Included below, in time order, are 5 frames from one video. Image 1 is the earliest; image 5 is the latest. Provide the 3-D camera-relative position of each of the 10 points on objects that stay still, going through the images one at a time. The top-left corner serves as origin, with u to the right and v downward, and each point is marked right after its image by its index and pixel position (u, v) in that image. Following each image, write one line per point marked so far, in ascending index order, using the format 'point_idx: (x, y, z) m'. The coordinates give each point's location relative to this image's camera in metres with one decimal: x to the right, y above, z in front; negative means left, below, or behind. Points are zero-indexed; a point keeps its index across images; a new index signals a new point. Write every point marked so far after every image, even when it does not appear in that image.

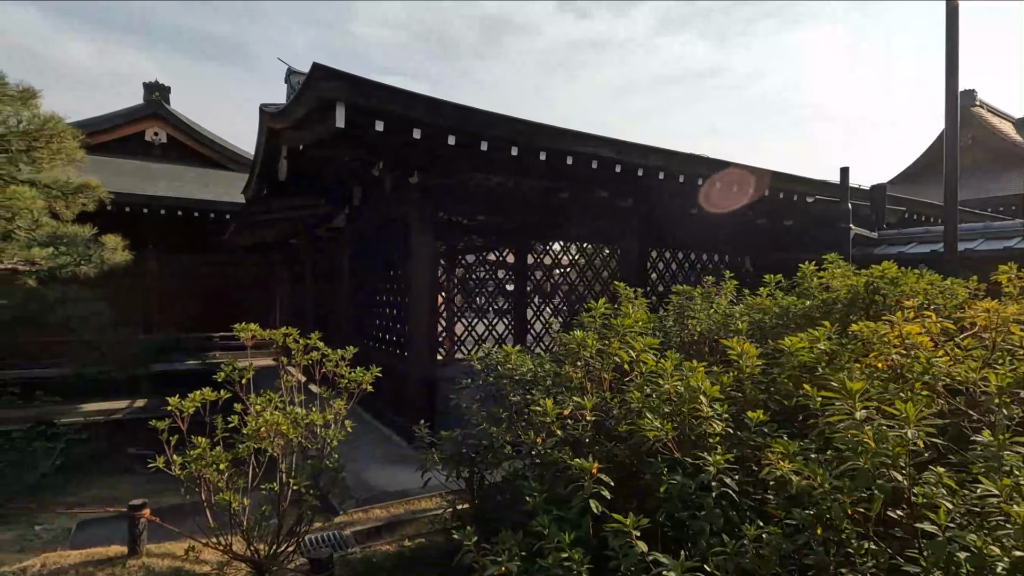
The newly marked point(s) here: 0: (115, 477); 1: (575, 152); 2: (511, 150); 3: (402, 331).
0: (-3.2, -1.5, +4.3) m
1: (+0.4, +0.9, +3.5) m
2: (0.0, +0.9, +3.3) m
3: (-0.9, -0.4, +4.4) m
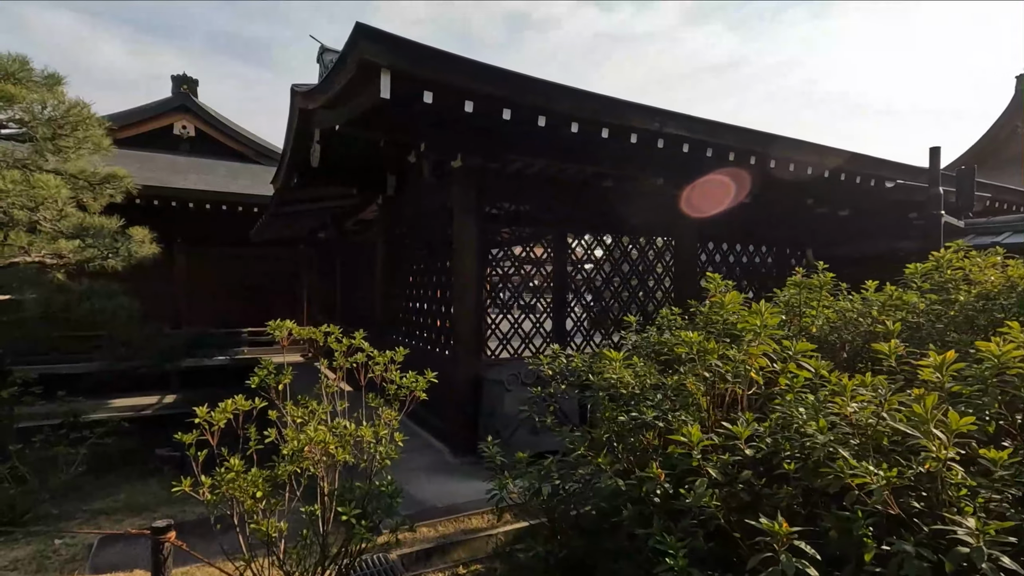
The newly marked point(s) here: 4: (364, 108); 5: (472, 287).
0: (-2.8, -1.5, +4.1) m
1: (+0.8, +0.9, +3.1) m
2: (+0.3, +0.9, +2.9) m
3: (-0.5, -0.3, +4.1) m
4: (-0.8, +0.9, +2.8) m
5: (-0.3, 0.0, +3.6) m
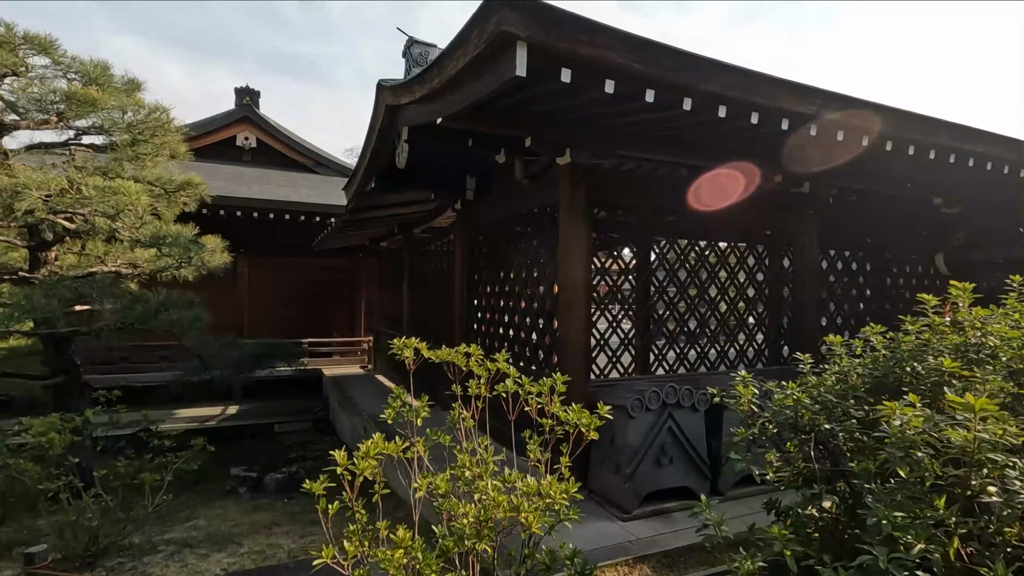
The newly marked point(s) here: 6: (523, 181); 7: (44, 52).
0: (-2.1, -1.5, +3.8) m
1: (+1.4, +0.9, +2.6) m
2: (+1.0, +0.8, +2.5) m
3: (+0.2, -0.4, +3.7) m
4: (-0.1, +0.9, +2.5) m
5: (+0.4, -0.1, +3.2) m
6: (+0.1, +0.8, +3.9) m
7: (-3.6, +1.8, +4.1) m
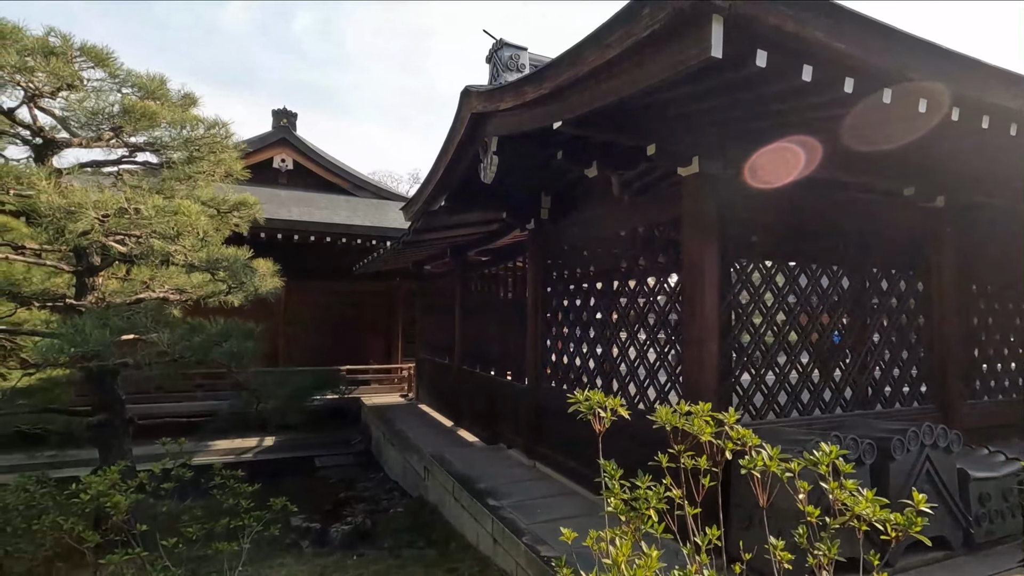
0: (-1.5, -1.7, +3.4) m
1: (+2.0, +0.7, +2.2) m
2: (+1.6, +0.7, +2.1) m
3: (+0.8, -0.6, +3.2) m
4: (+0.5, +0.8, +2.1) m
5: (+1.0, -0.2, +2.8) m
6: (+0.7, +0.6, +3.5) m
7: (-3.0, +1.6, +3.9) m
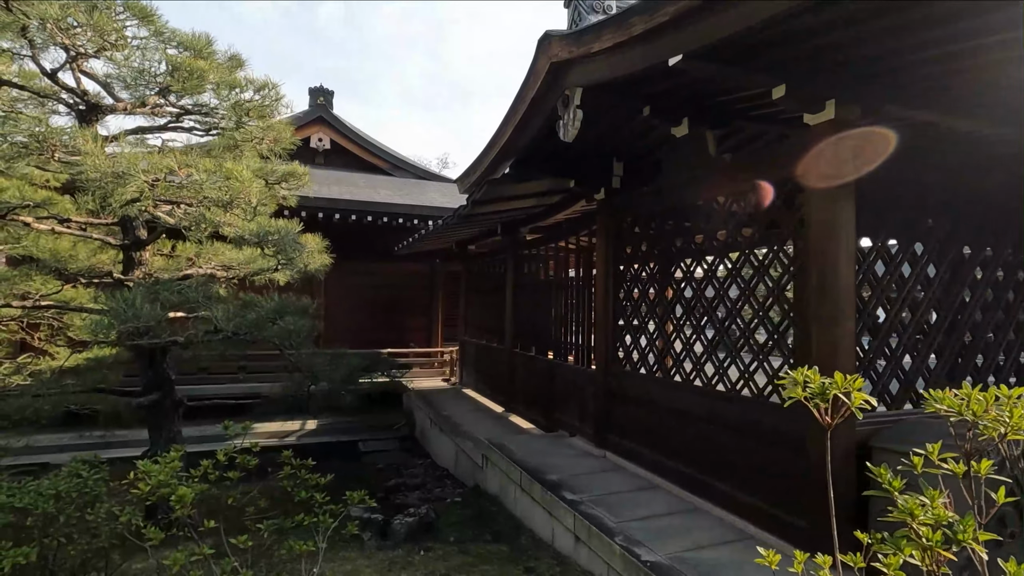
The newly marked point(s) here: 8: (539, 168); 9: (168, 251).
0: (-1.0, -1.6, +3.1) m
1: (+2.4, +0.9, +1.7) m
2: (+2.0, +0.8, +1.6) m
3: (+1.3, -0.4, +2.9) m
4: (+0.9, +0.9, +1.7) m
5: (+1.5, -0.1, +2.4) m
6: (+1.2, +0.8, +3.1) m
7: (-2.5, +1.8, +3.6) m
8: (+0.2, +0.9, +4.0) m
9: (-2.8, +0.3, +4.3) m
